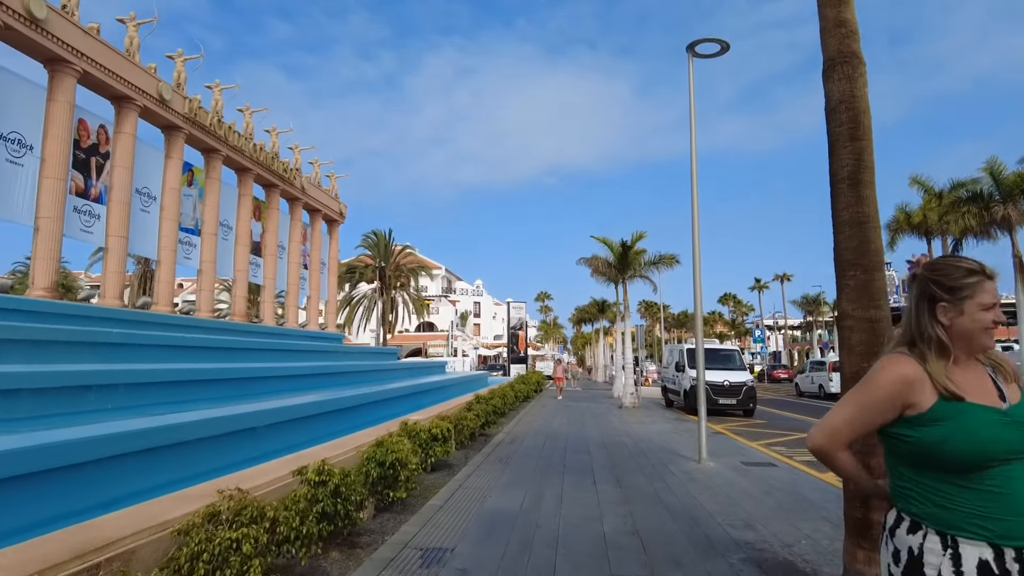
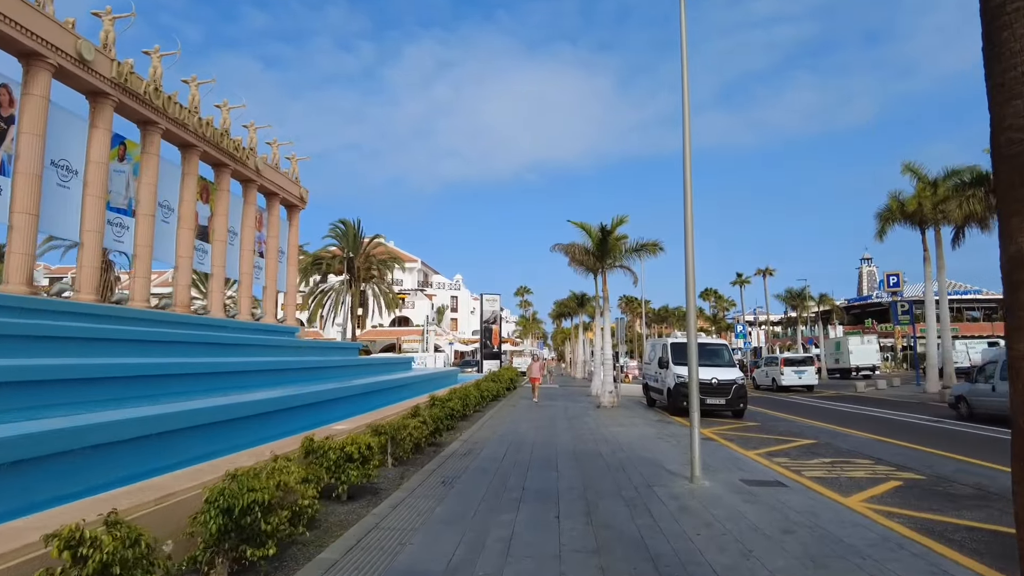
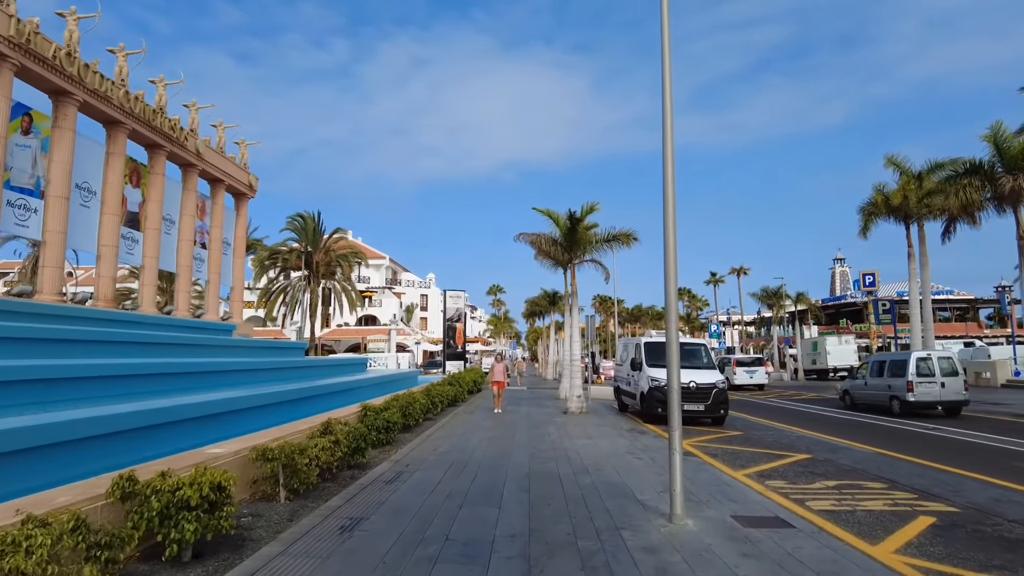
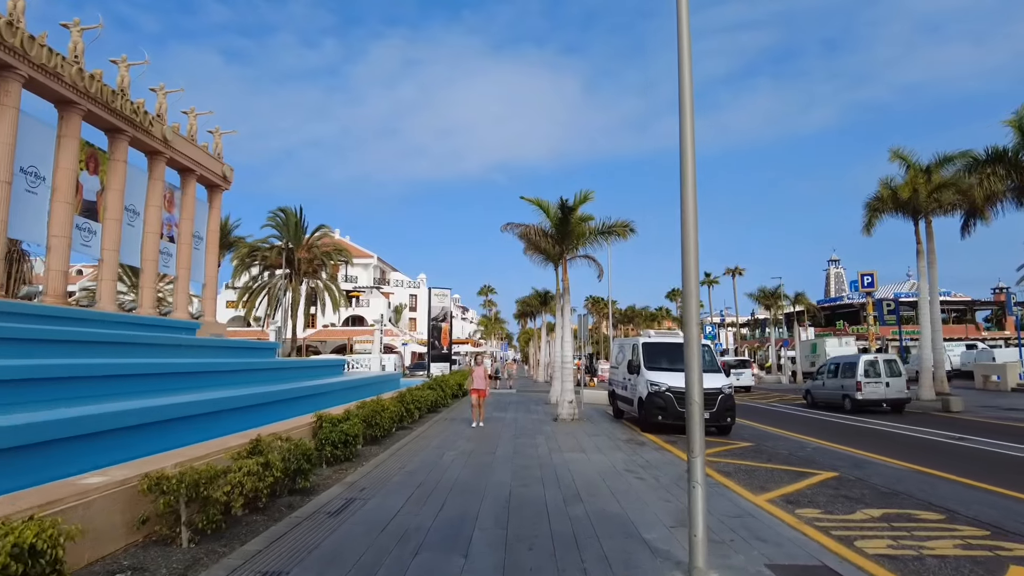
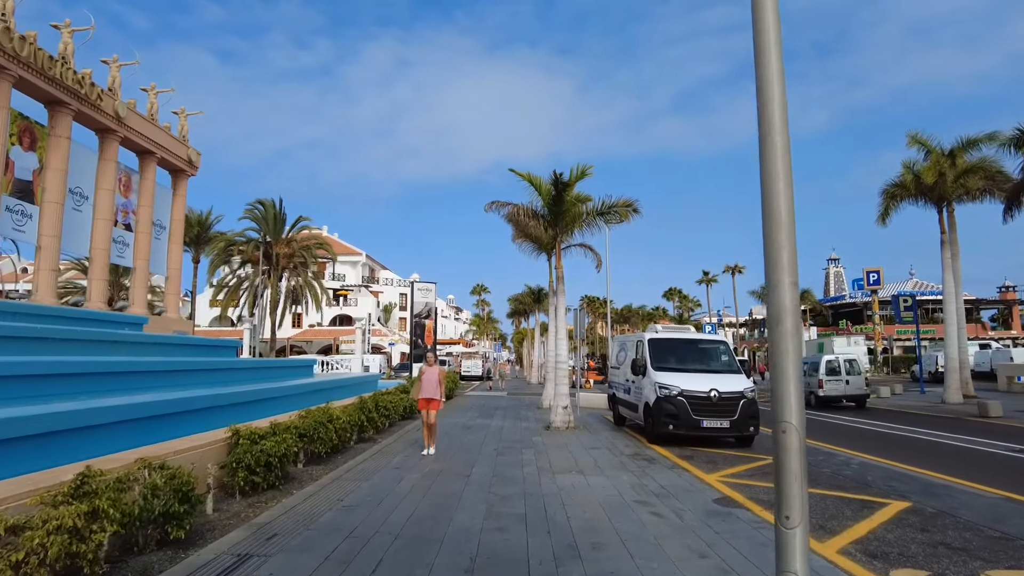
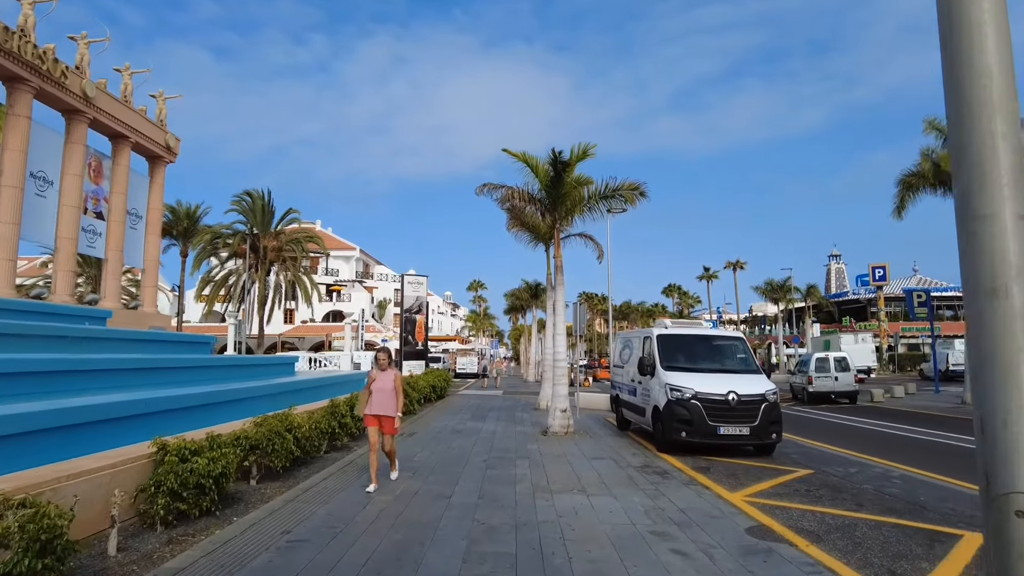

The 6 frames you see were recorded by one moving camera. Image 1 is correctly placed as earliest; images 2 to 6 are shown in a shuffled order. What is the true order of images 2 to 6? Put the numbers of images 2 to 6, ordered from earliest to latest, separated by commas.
2, 3, 4, 5, 6
